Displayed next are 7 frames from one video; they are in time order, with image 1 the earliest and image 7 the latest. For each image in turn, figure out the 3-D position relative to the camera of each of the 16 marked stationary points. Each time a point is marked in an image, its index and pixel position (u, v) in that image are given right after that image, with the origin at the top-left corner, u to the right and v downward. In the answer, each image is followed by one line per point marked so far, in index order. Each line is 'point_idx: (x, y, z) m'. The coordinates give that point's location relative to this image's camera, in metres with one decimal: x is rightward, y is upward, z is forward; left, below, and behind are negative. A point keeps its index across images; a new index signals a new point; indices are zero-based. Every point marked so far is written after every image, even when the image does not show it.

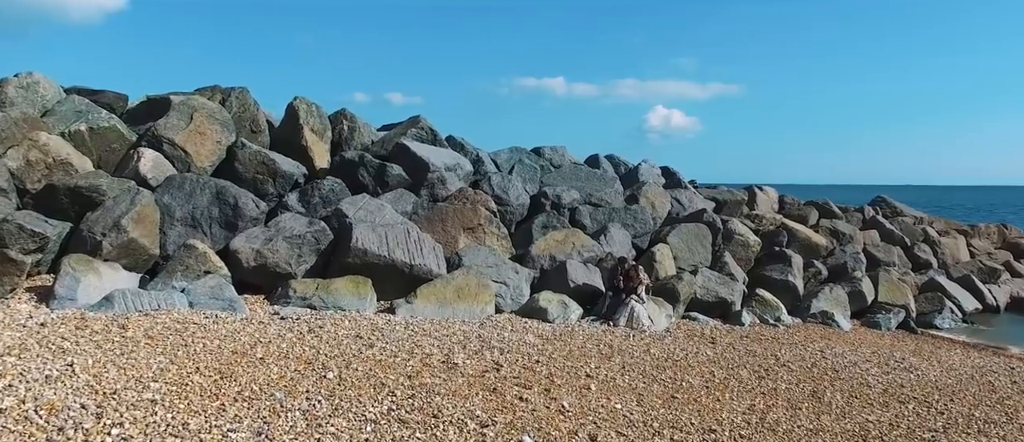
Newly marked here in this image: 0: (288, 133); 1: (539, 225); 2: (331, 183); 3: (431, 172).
0: (-3.1, +1.2, +13.0) m
1: (+0.4, -0.1, +13.7) m
2: (-2.3, +0.5, +11.9) m
3: (-1.1, +0.7, +13.2) m
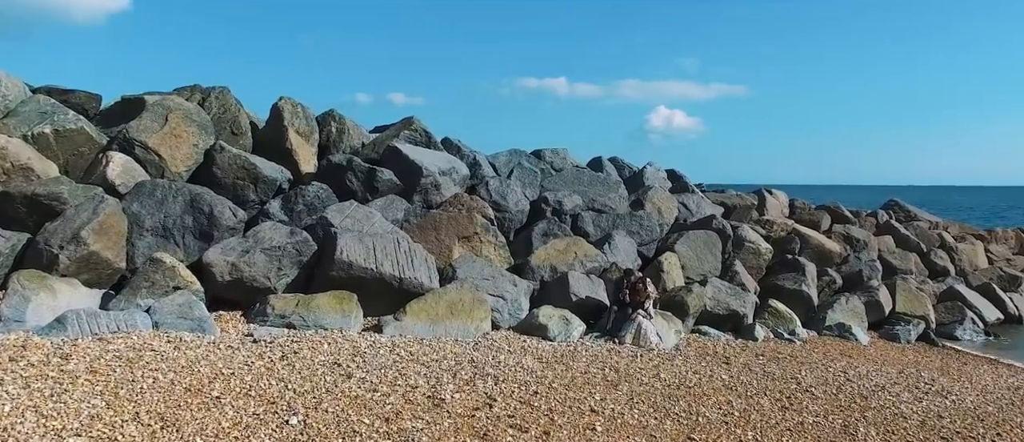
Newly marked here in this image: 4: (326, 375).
0: (-3.1, +1.1, +12.2) m
1: (+0.4, -0.2, +12.9) m
2: (-2.3, +0.4, +11.1) m
3: (-1.1, +0.6, +12.4) m
4: (-1.3, -1.0, +6.4) m
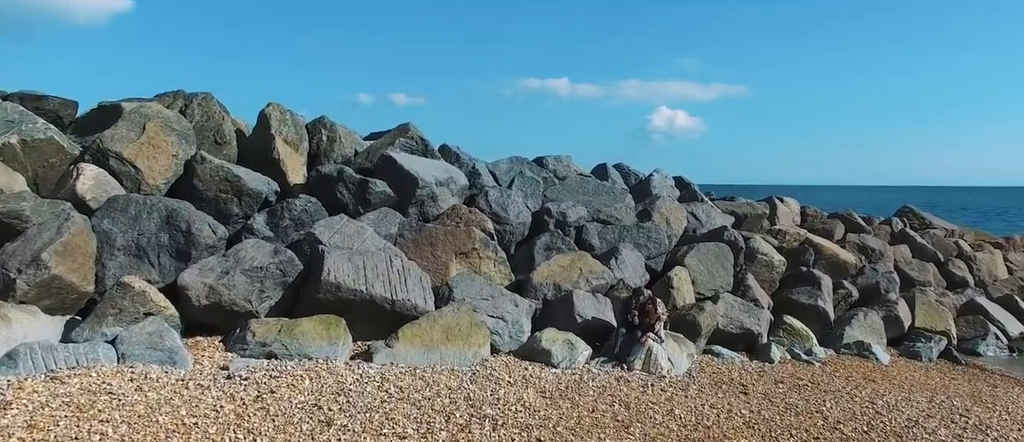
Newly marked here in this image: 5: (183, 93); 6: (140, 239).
0: (-3.1, +0.9, +11.5) m
1: (+0.4, -0.3, +12.2) m
2: (-2.3, +0.2, +10.4) m
3: (-1.1, +0.4, +11.7) m
4: (-1.3, -1.2, +5.7) m
5: (-4.1, +1.6, +11.8) m
6: (-3.5, -0.2, +8.9) m
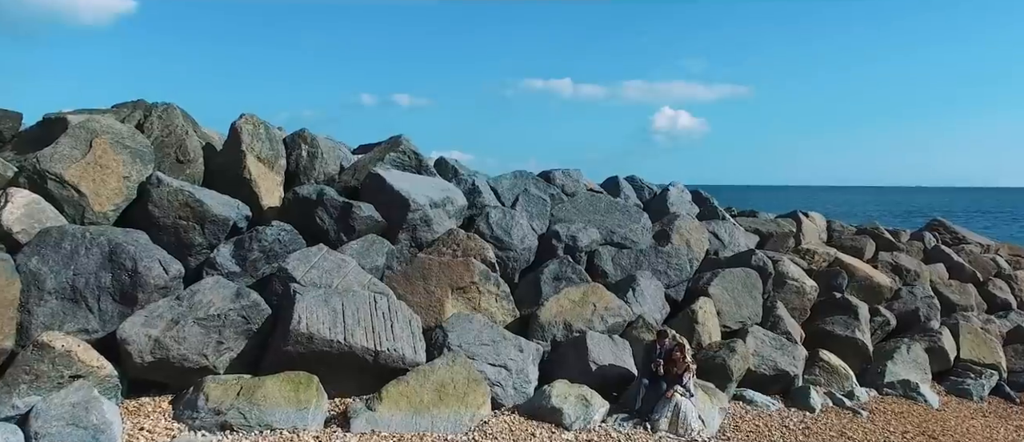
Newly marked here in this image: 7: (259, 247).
0: (-3.1, +0.6, +10.1) m
1: (+0.4, -0.6, +10.8) m
2: (-2.3, -0.1, +9.1) m
3: (-1.1, +0.1, +10.3) m
4: (-1.2, -1.5, +4.3) m
5: (-4.0, +1.3, +10.4) m
6: (-3.5, -0.5, +7.5) m
7: (-2.4, -0.3, +8.9) m
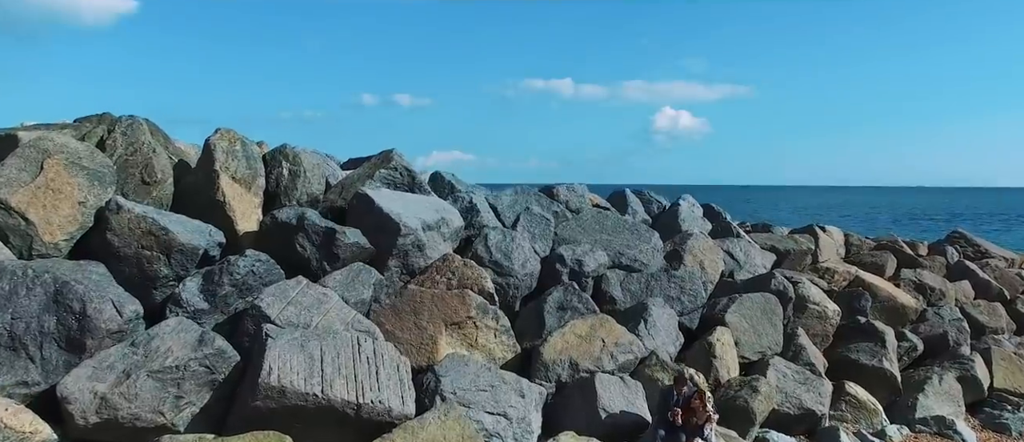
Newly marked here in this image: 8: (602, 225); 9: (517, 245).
0: (-3.0, +0.4, +9.2) m
1: (+0.4, -0.9, +9.9) m
2: (-2.3, -0.3, +8.1) m
3: (-1.1, -0.1, +9.4) m
4: (-1.2, -1.8, +3.4) m
5: (-4.0, +1.0, +9.5) m
6: (-3.5, -0.7, +6.6) m
7: (-2.4, -0.5, +8.0) m
8: (+1.2, -0.1, +12.2) m
9: (+0.1, -0.3, +10.6) m
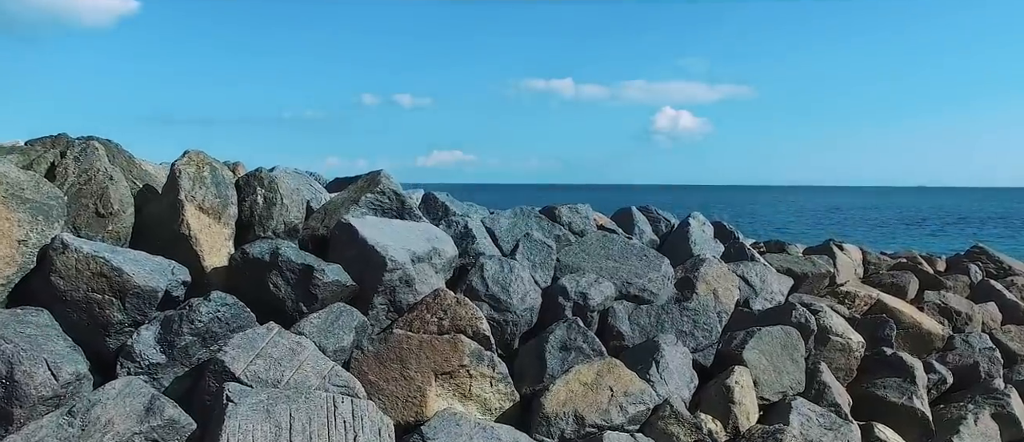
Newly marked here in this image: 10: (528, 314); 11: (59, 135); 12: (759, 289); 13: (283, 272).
0: (-3.1, +0.1, +8.3) m
1: (+0.4, -1.2, +9.0) m
2: (-2.3, -0.7, +7.2) m
3: (-1.1, -0.4, +8.5) m
4: (-1.3, -2.1, +2.5) m
5: (-4.1, +0.7, +8.6) m
6: (-3.5, -1.0, +5.7) m
7: (-2.4, -0.8, +7.0) m
8: (+1.1, -0.4, +11.3) m
9: (0.0, -0.6, +9.7) m
10: (+0.2, -0.9, +9.5) m
11: (-4.1, +0.8, +8.5) m
12: (+3.2, -0.9, +12.1) m
13: (-1.9, -0.4, +8.0) m
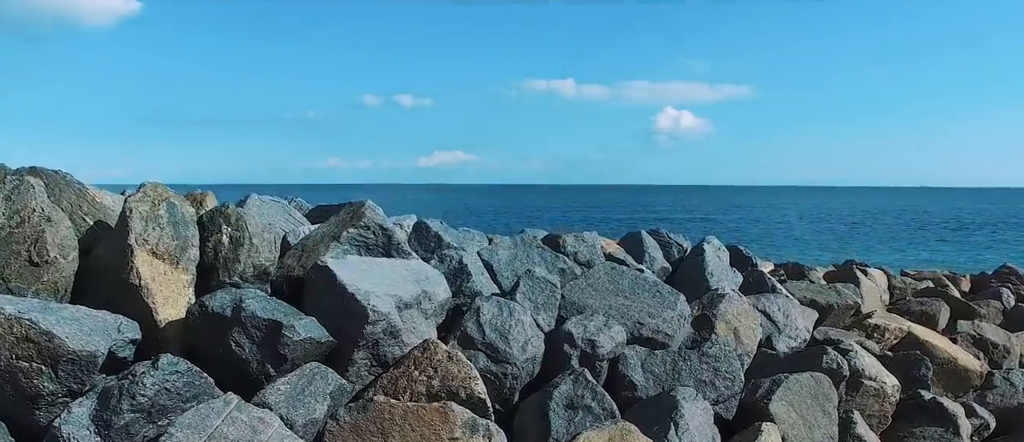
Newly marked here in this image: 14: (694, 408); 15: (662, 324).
0: (-3.1, -0.3, +7.3) m
1: (+0.4, -1.5, +7.9) m
2: (-2.3, -1.0, +6.2) m
3: (-1.1, -0.8, +7.4) m
4: (-1.3, -2.4, +1.5) m
5: (-4.1, +0.4, +7.5) m
6: (-3.5, -1.4, +4.6) m
7: (-2.4, -1.2, +6.0) m
8: (+1.1, -0.7, +10.2) m
9: (0.0, -0.9, +8.6) m
10: (+0.1, -1.3, +8.5) m
11: (-4.1, +0.4, +7.5) m
12: (+3.2, -1.2, +11.0) m
13: (-1.9, -0.8, +6.9) m
14: (+1.6, -1.6, +8.2) m
15: (+1.6, -1.1, +9.7) m
